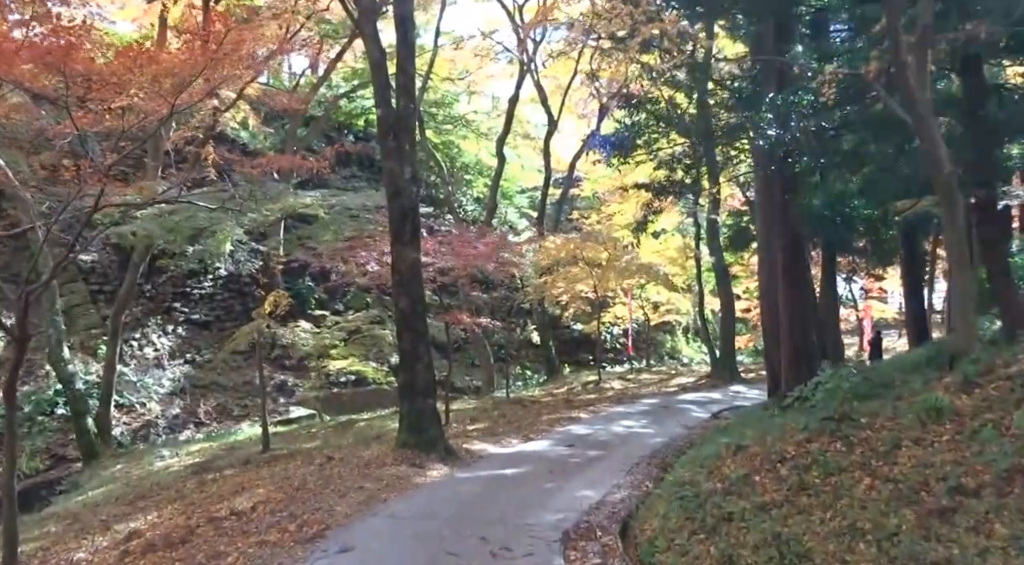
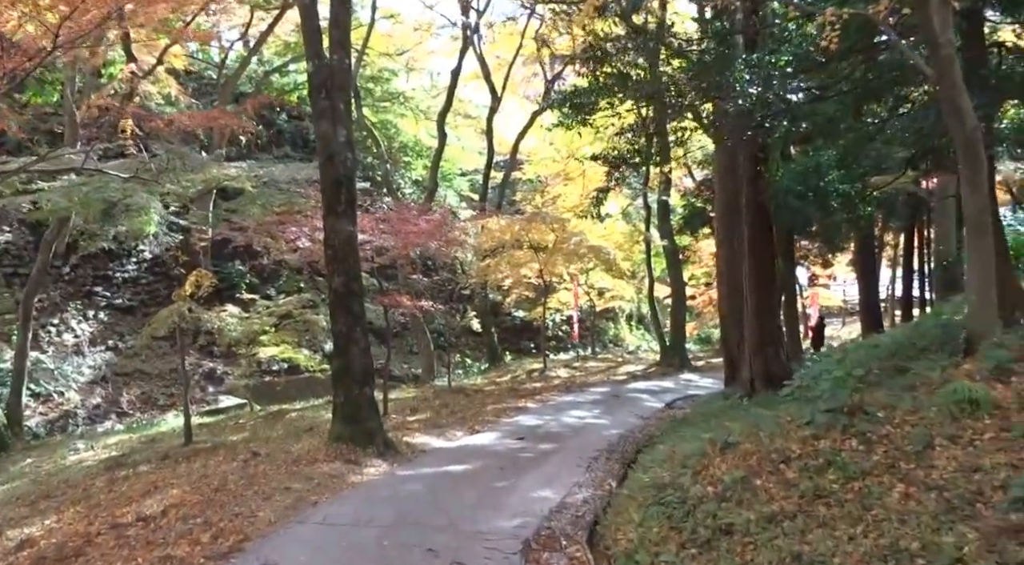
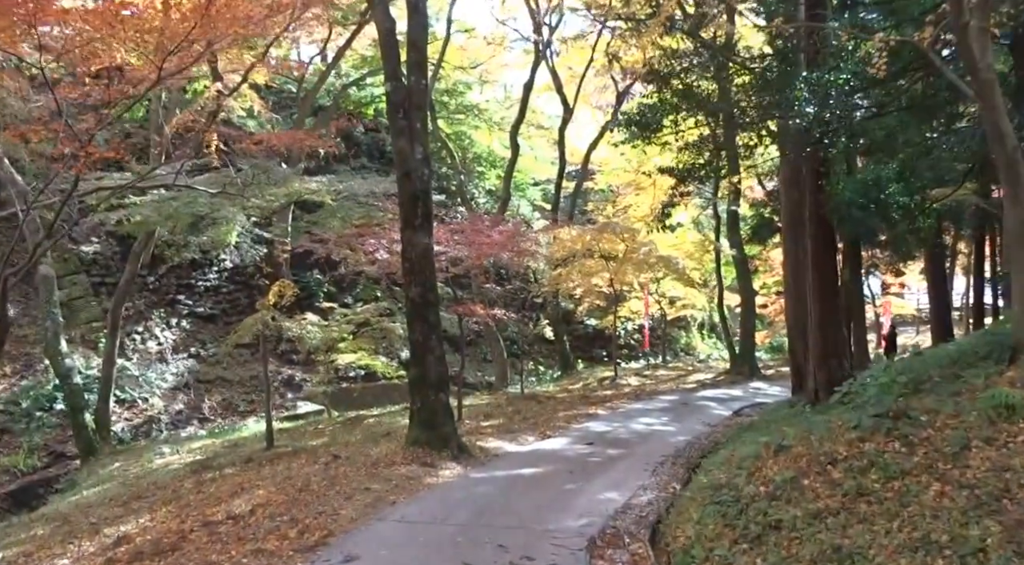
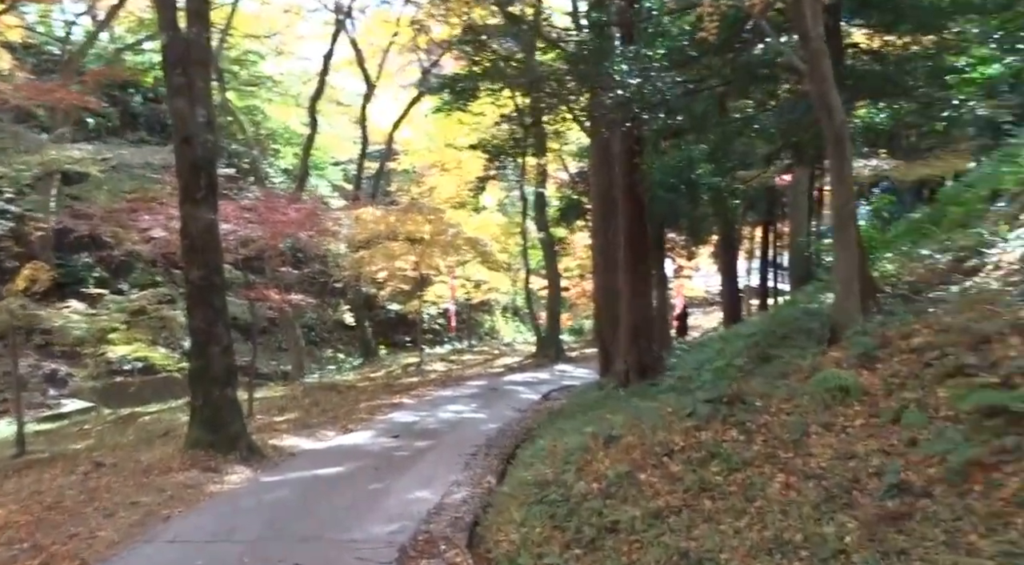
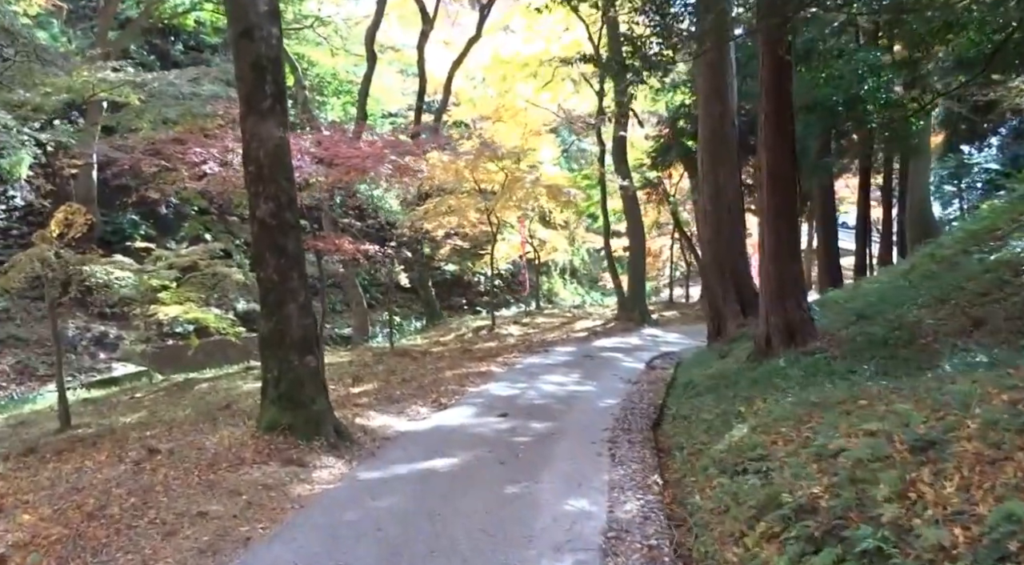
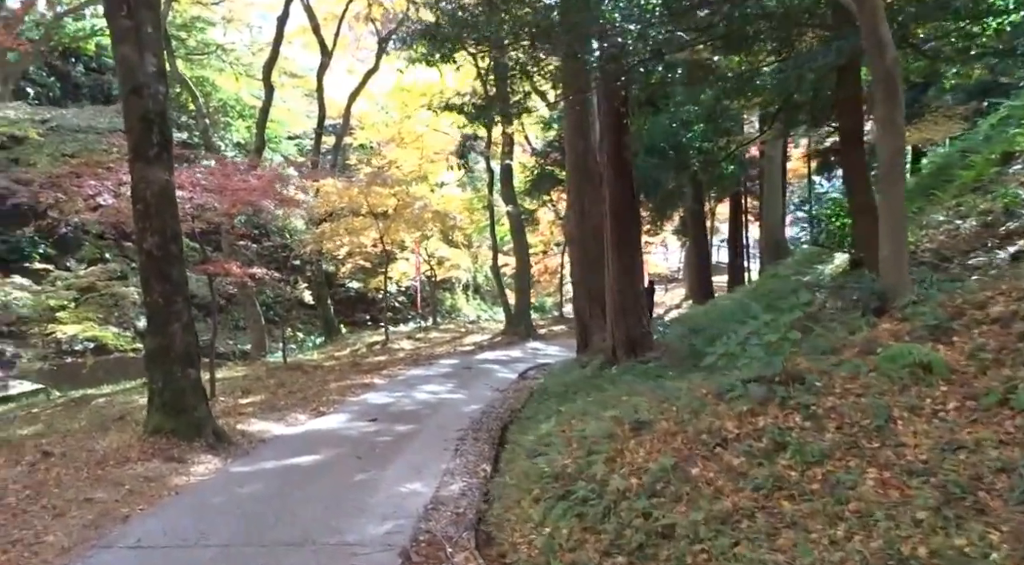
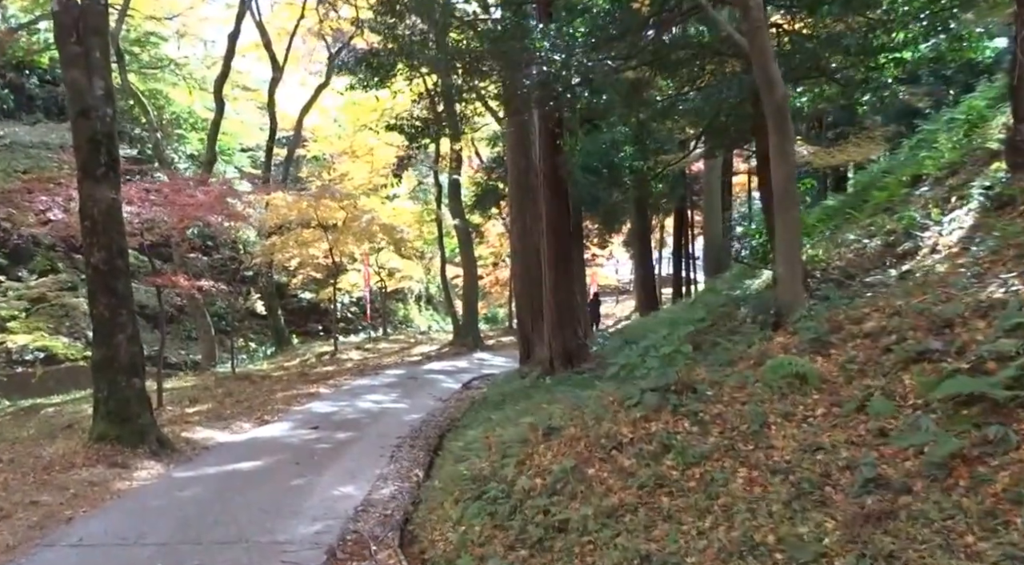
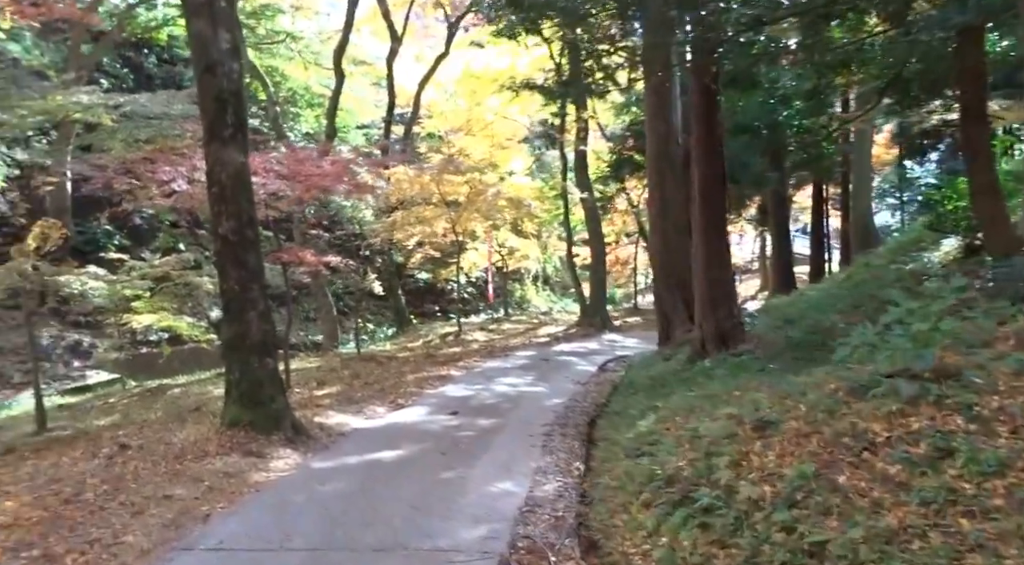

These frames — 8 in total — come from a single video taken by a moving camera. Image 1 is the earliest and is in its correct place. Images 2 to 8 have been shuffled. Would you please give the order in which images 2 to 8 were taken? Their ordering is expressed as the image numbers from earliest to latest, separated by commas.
3, 2, 4, 7, 6, 8, 5
